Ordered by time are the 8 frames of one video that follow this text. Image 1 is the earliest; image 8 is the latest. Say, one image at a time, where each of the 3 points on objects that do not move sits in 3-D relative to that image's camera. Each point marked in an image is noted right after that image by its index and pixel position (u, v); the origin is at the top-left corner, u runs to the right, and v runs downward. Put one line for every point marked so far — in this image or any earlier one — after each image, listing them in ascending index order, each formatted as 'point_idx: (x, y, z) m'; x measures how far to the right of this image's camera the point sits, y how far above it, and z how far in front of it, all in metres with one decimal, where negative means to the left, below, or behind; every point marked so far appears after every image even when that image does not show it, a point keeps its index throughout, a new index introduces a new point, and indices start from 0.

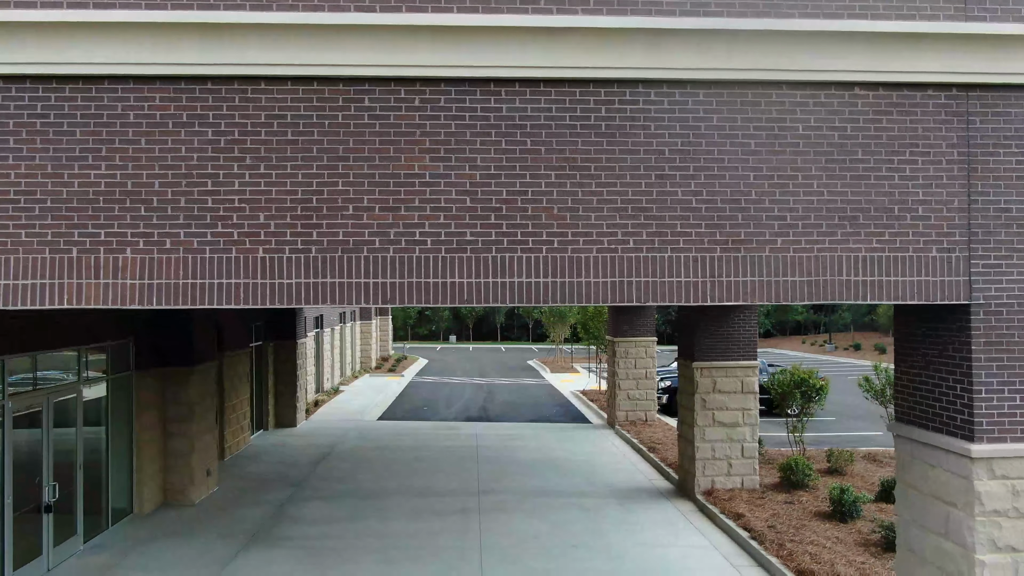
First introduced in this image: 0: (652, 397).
0: (+3.1, -2.4, +15.9) m
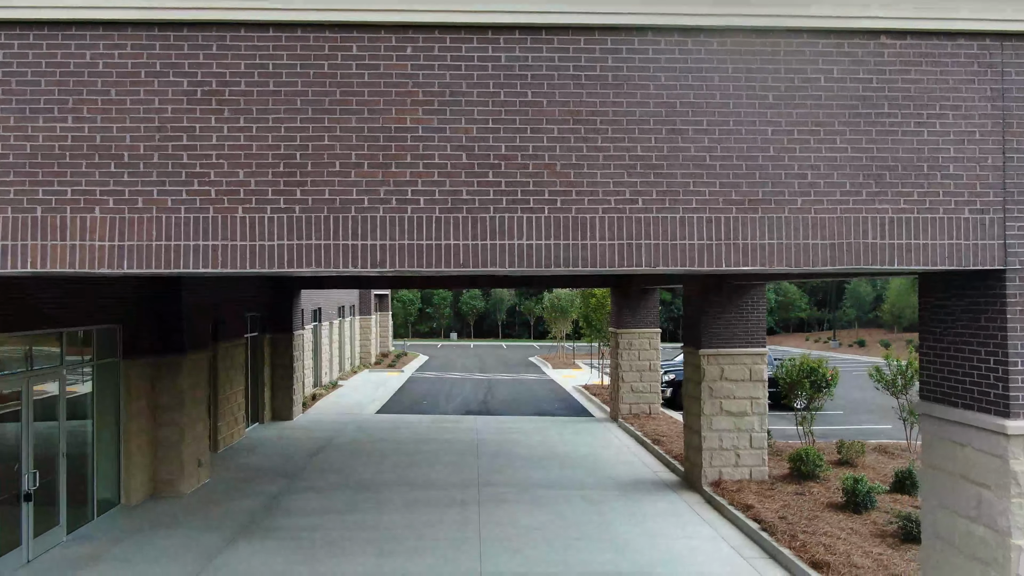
0: (+3.1, -2.2, +15.6) m
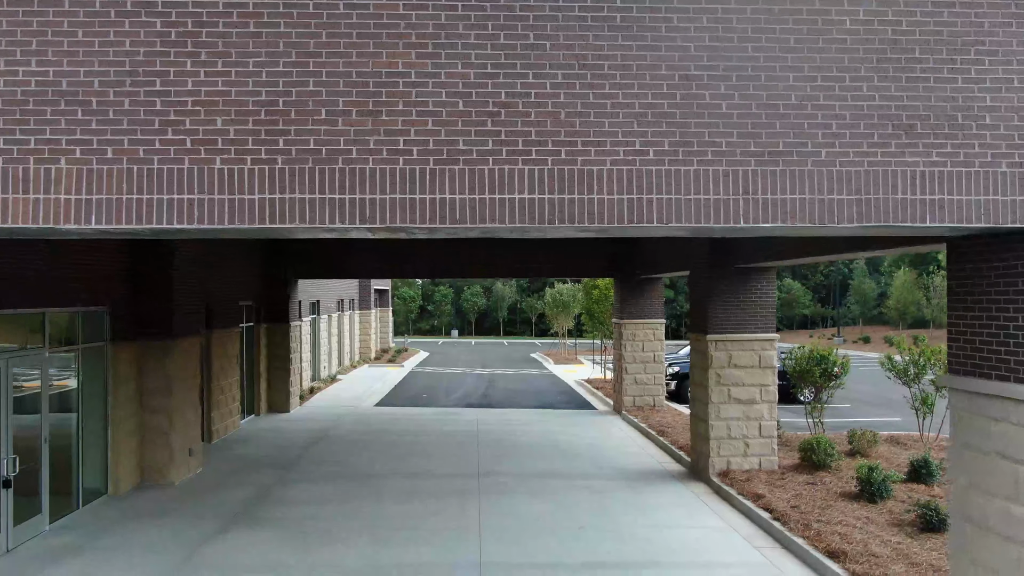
0: (+3.1, -2.0, +15.2) m
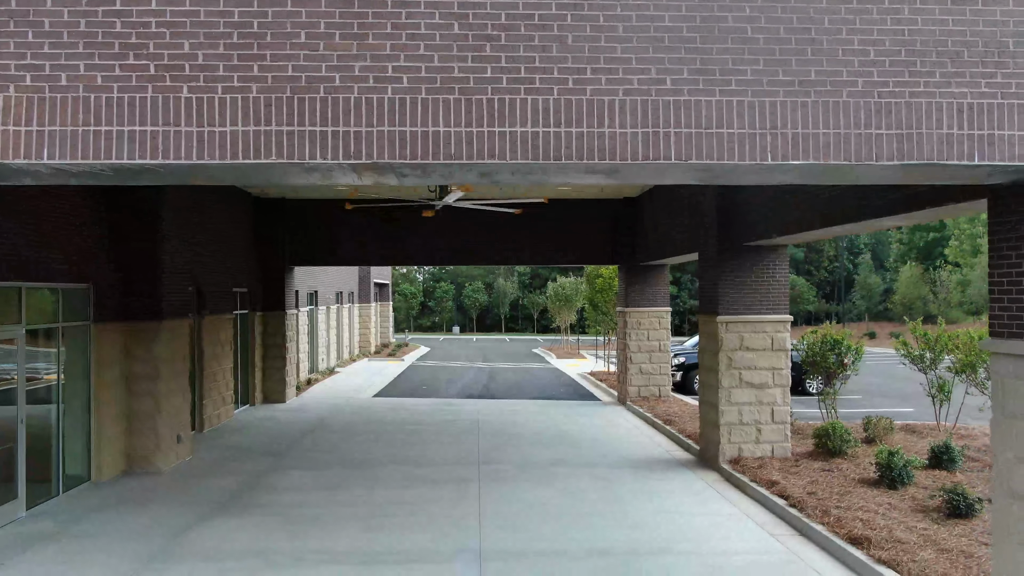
0: (+3.1, -1.7, +14.8) m
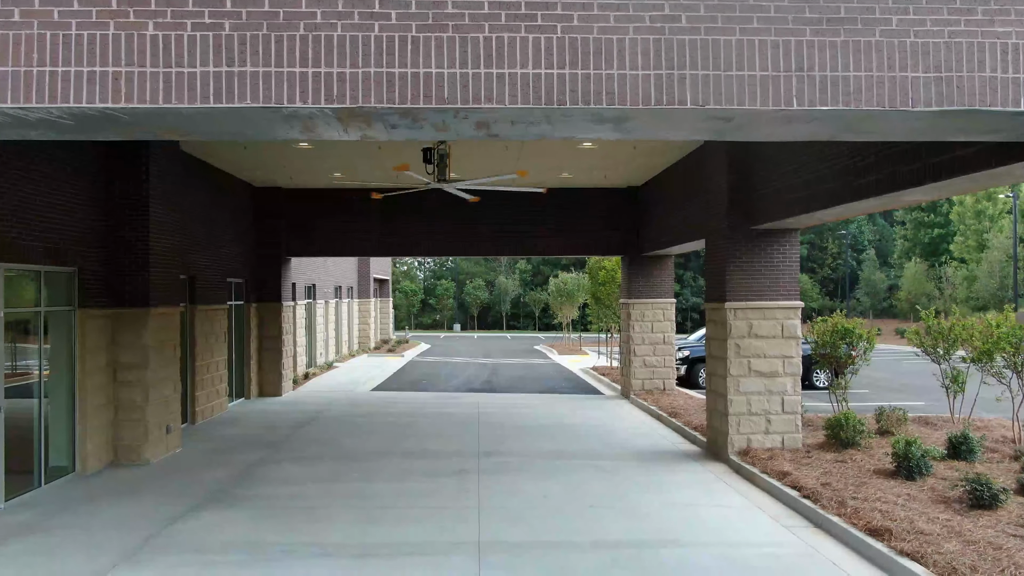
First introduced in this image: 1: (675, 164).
0: (+3.2, -1.5, +14.5) m
1: (+2.6, +2.0, +11.6) m
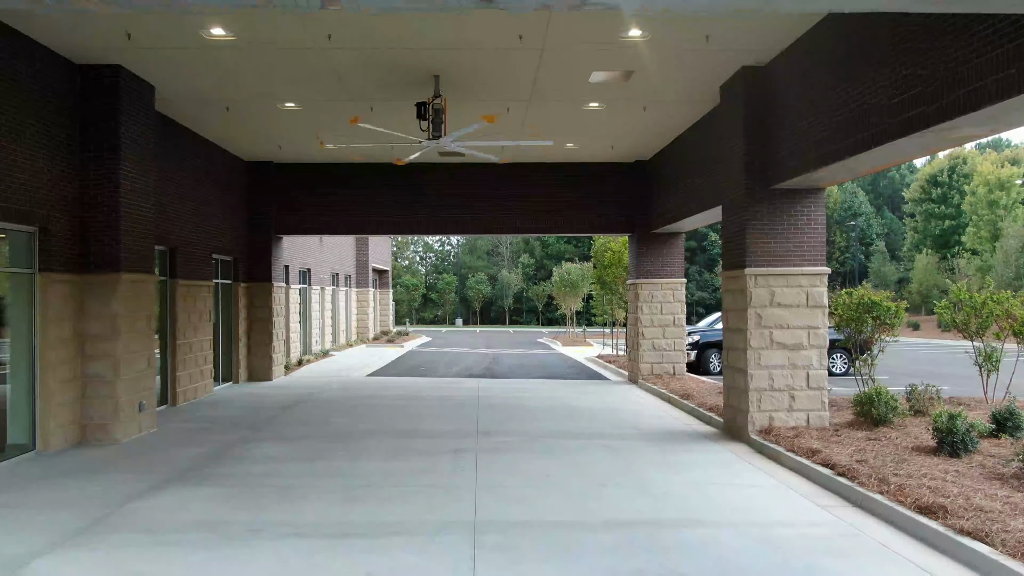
0: (+3.2, -1.1, +13.8) m
1: (+2.6, +2.3, +10.9) m
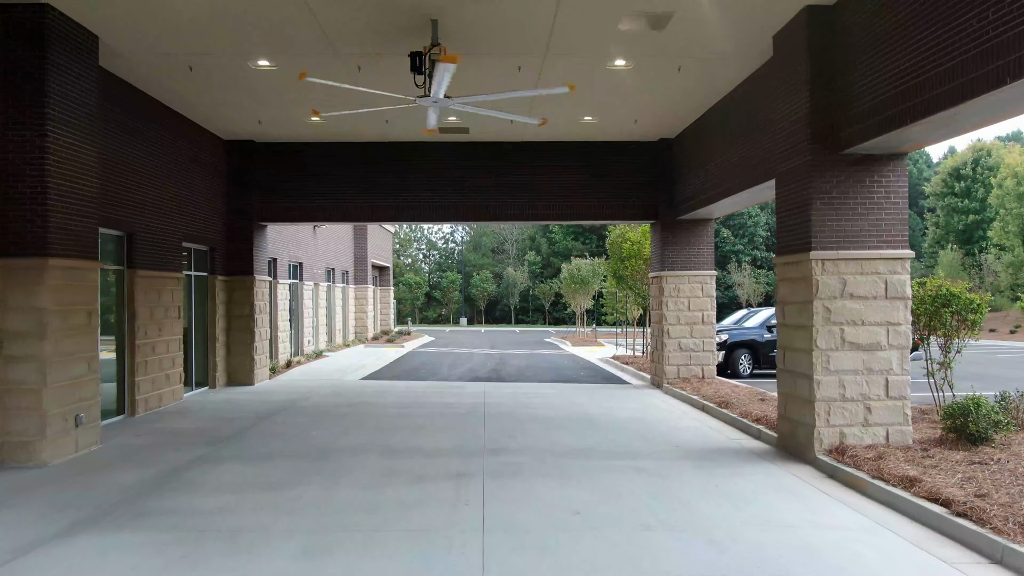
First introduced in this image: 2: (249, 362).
0: (+3.4, -1.0, +12.3) m
1: (+2.7, +2.5, +9.4) m
2: (-4.4, -1.3, +12.3) m
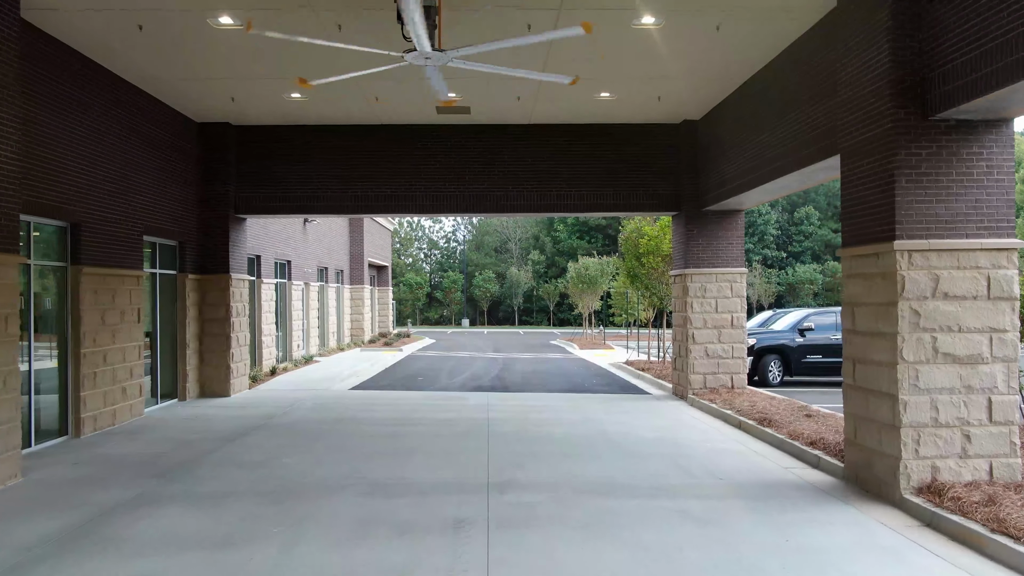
0: (+3.5, -1.0, +11.0) m
1: (+2.8, +2.5, +8.1) m
2: (-4.3, -1.3, +11.0) m
